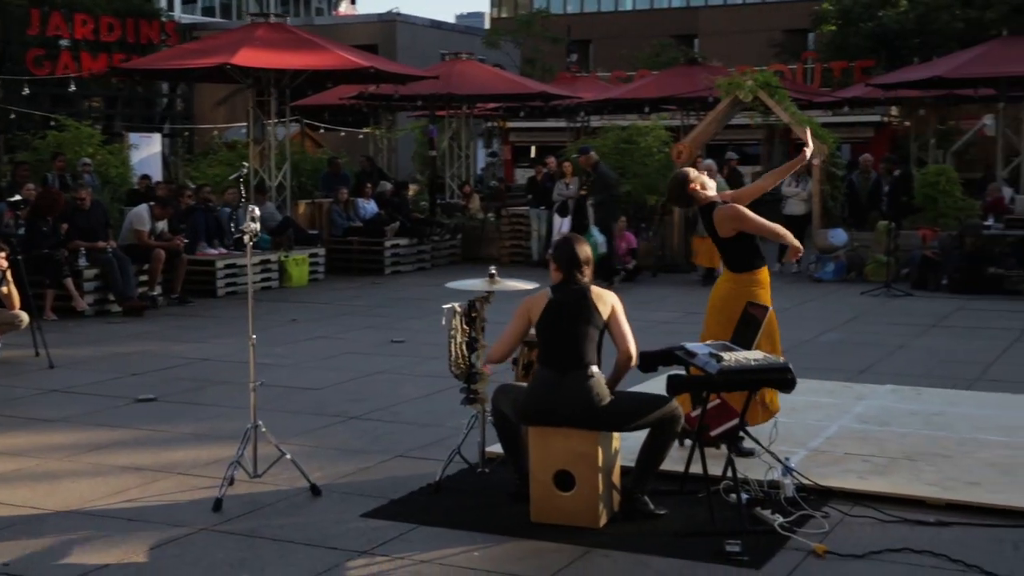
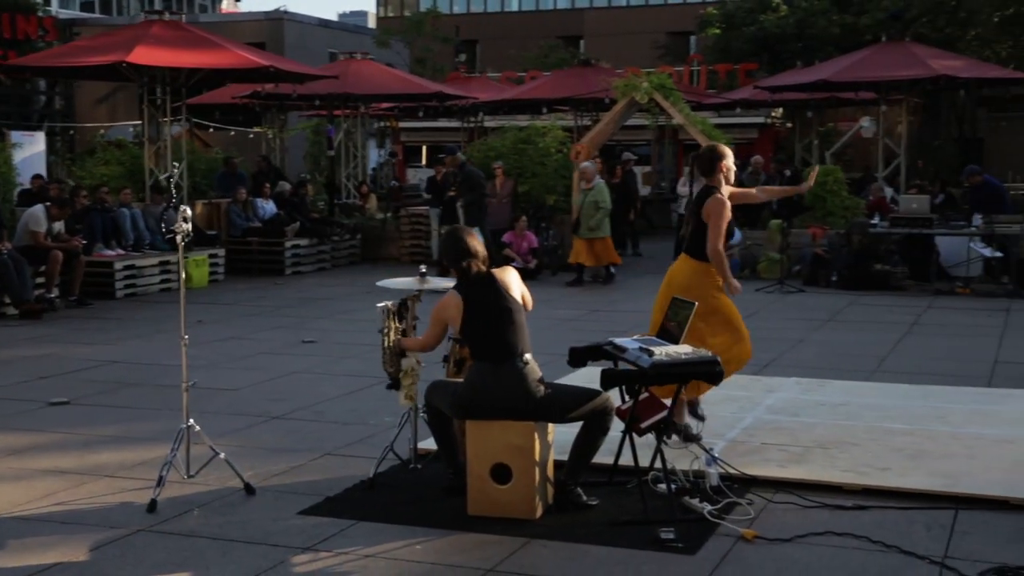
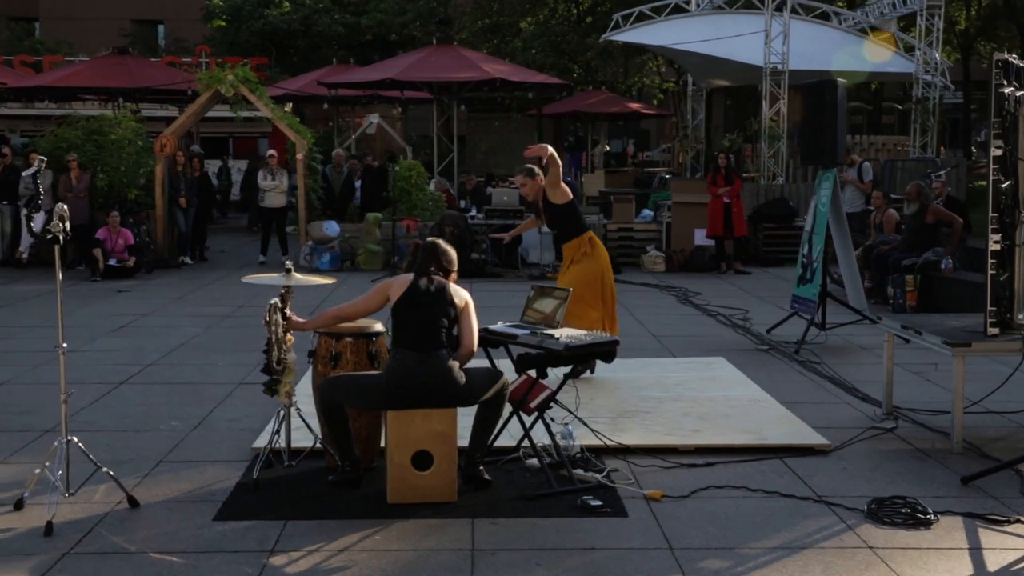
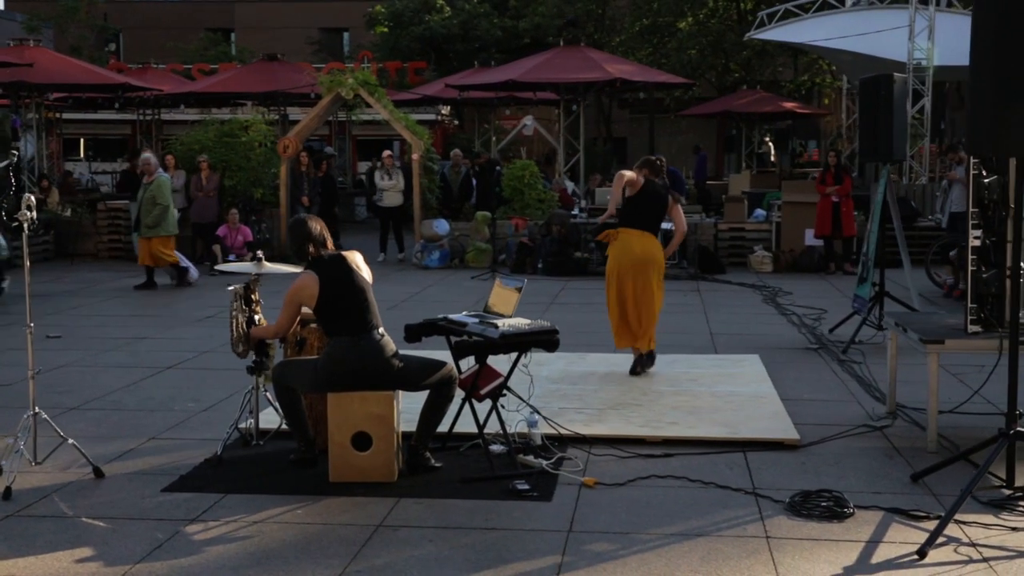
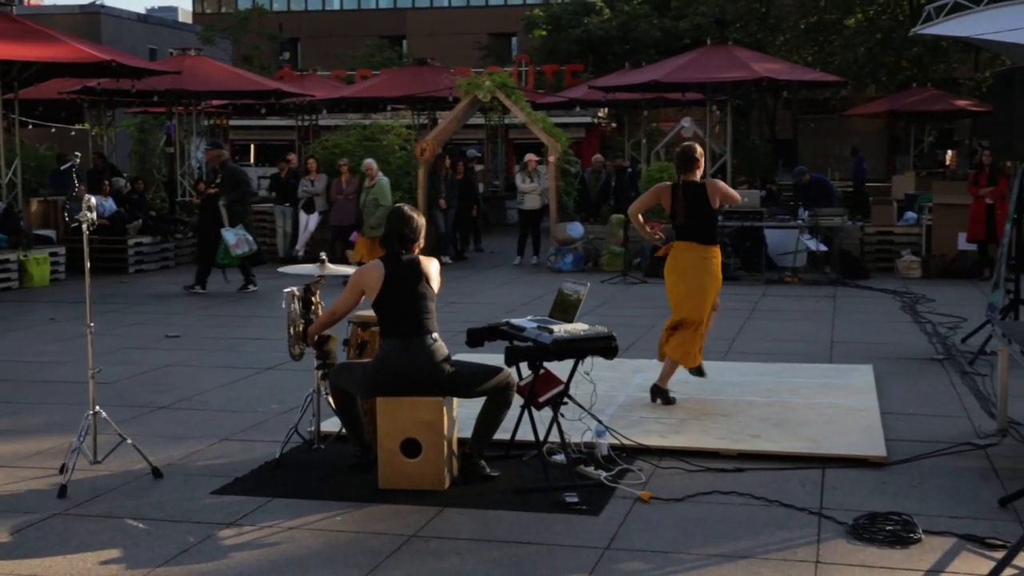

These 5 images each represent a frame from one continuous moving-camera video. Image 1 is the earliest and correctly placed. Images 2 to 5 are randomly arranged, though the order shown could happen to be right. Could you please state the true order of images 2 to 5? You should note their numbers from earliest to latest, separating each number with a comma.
2, 5, 4, 3
